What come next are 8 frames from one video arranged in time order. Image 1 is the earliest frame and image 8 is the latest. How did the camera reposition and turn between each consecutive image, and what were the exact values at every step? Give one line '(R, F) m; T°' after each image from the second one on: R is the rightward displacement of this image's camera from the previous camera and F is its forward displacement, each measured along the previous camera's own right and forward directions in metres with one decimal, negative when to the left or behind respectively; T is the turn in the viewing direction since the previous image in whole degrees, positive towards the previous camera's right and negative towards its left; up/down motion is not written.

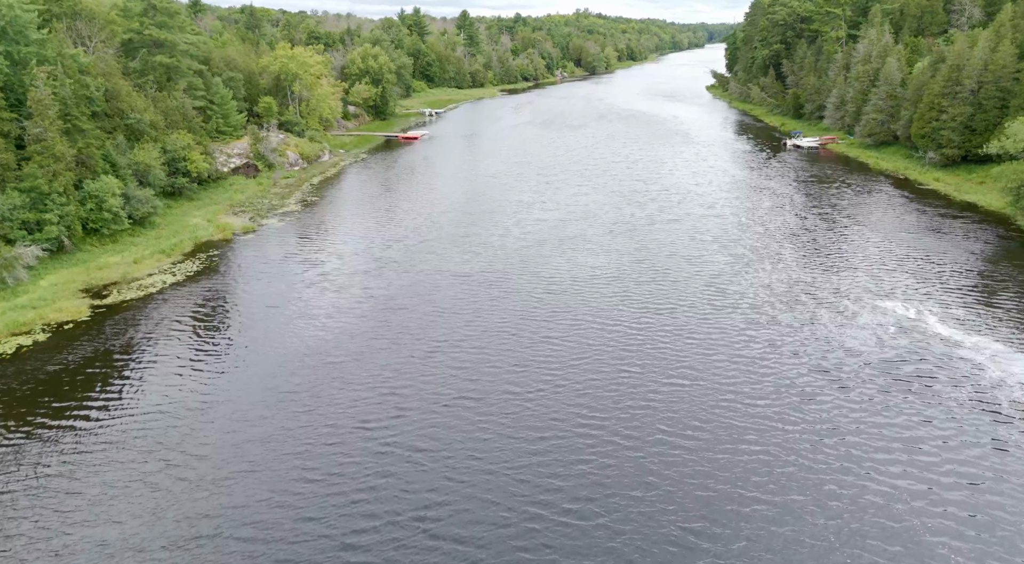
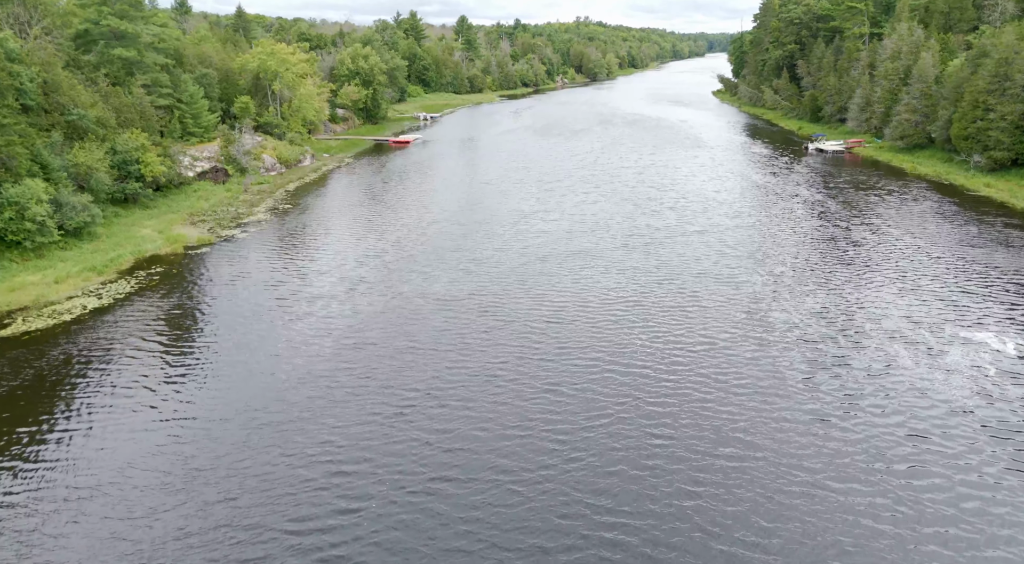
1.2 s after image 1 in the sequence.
(+0.2, +7.7) m; 0°
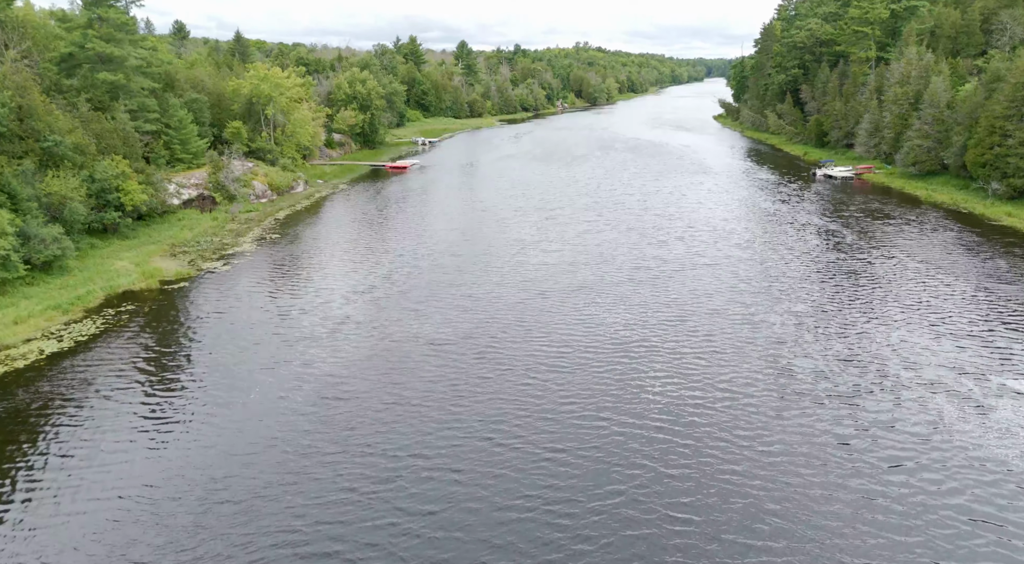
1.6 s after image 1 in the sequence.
(+0.1, +3.0) m; 0°
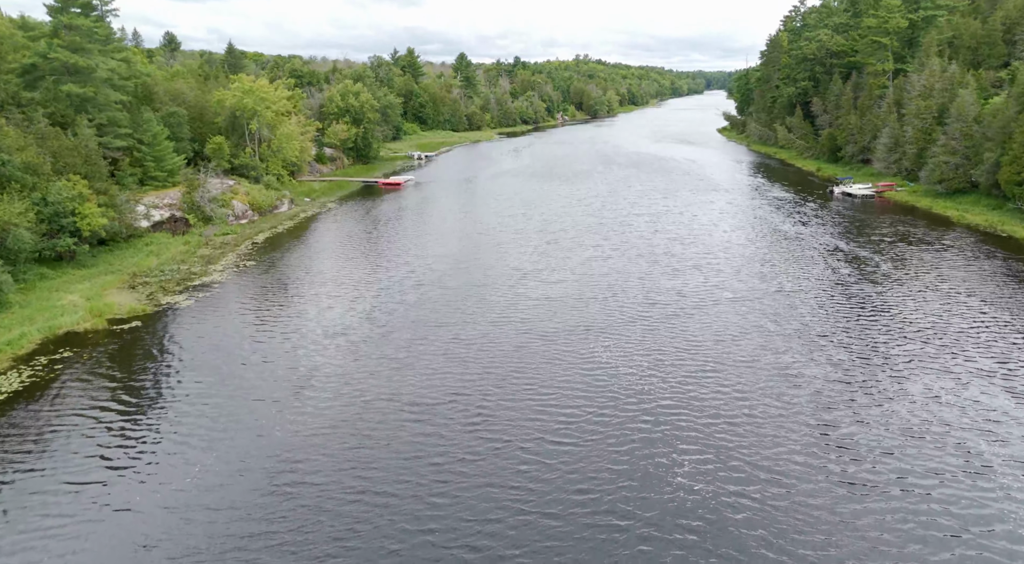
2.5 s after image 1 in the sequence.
(+0.1, +5.2) m; 0°
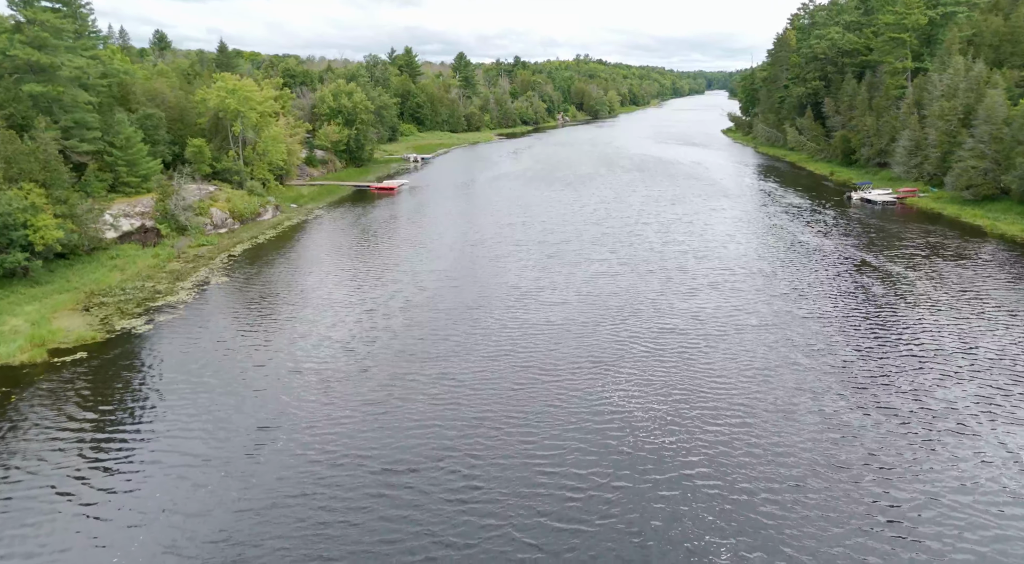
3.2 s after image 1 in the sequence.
(+0.1, +4.6) m; 0°
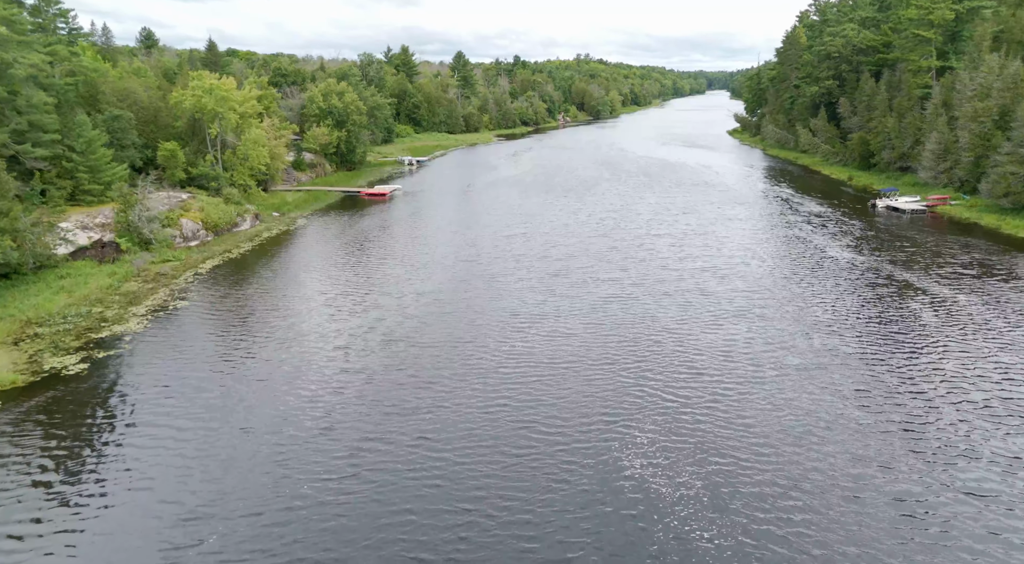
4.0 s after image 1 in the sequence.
(+0.1, +5.5) m; 0°
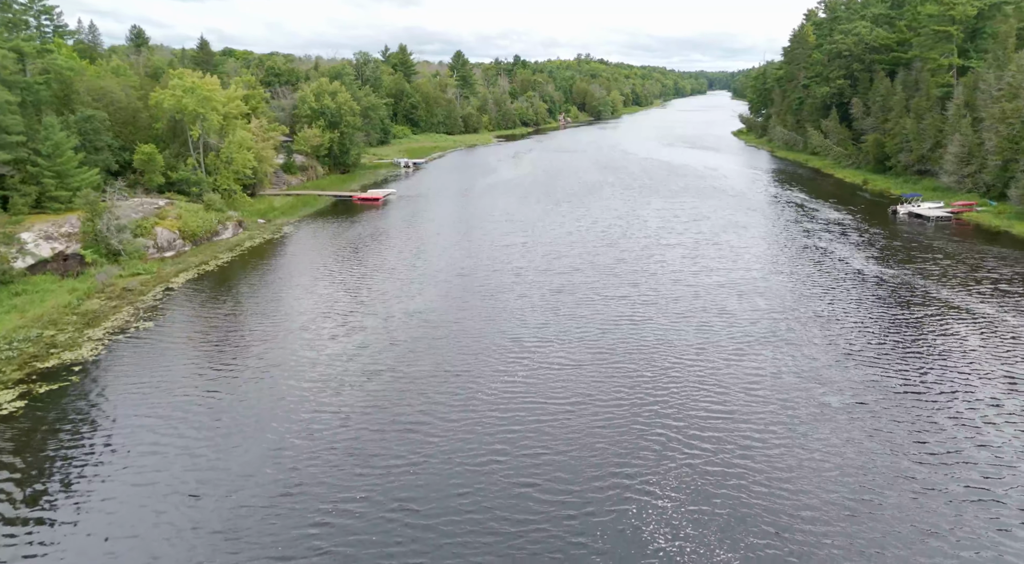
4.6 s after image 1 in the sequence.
(+0.1, +4.0) m; 0°
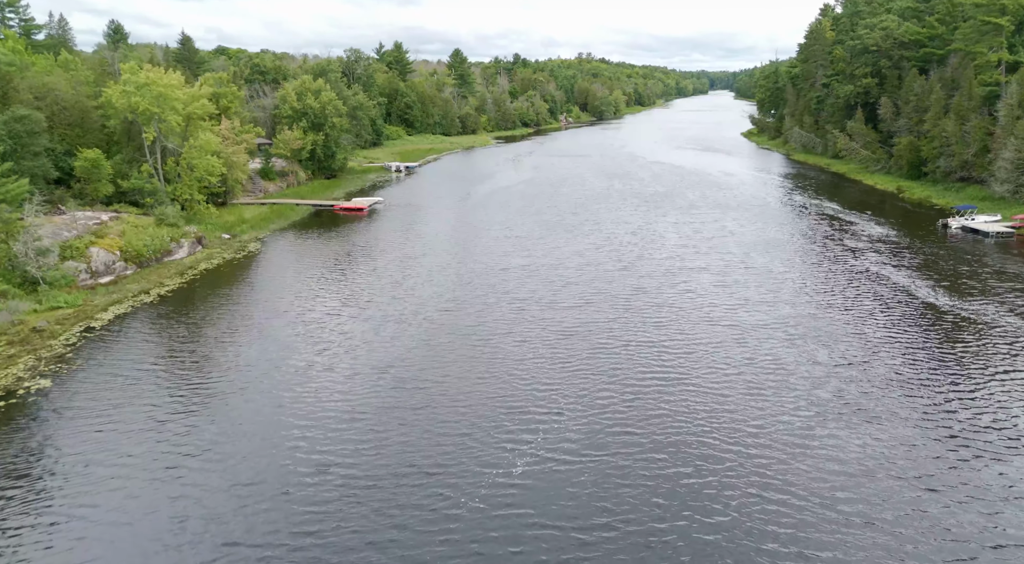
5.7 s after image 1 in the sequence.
(+0.1, +8.1) m; 0°
